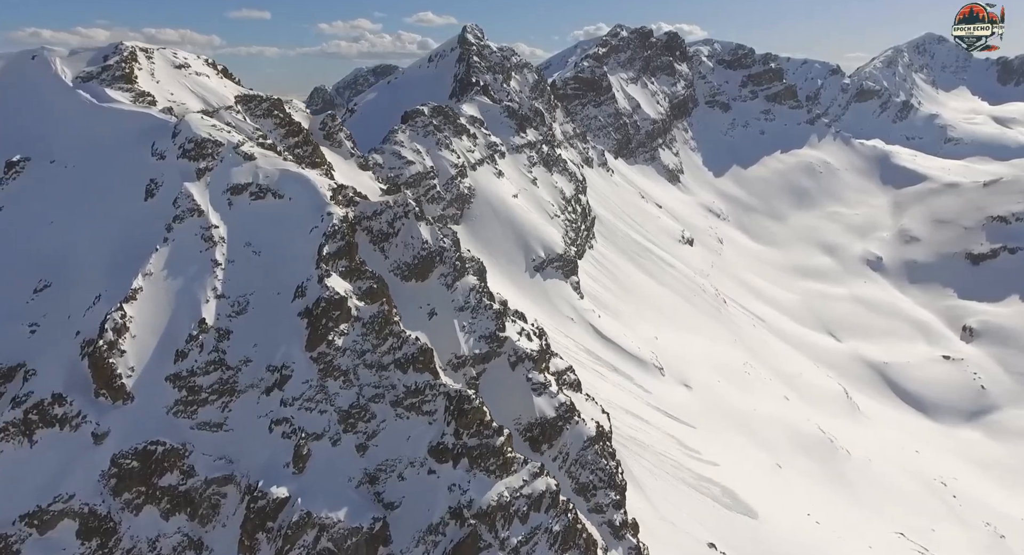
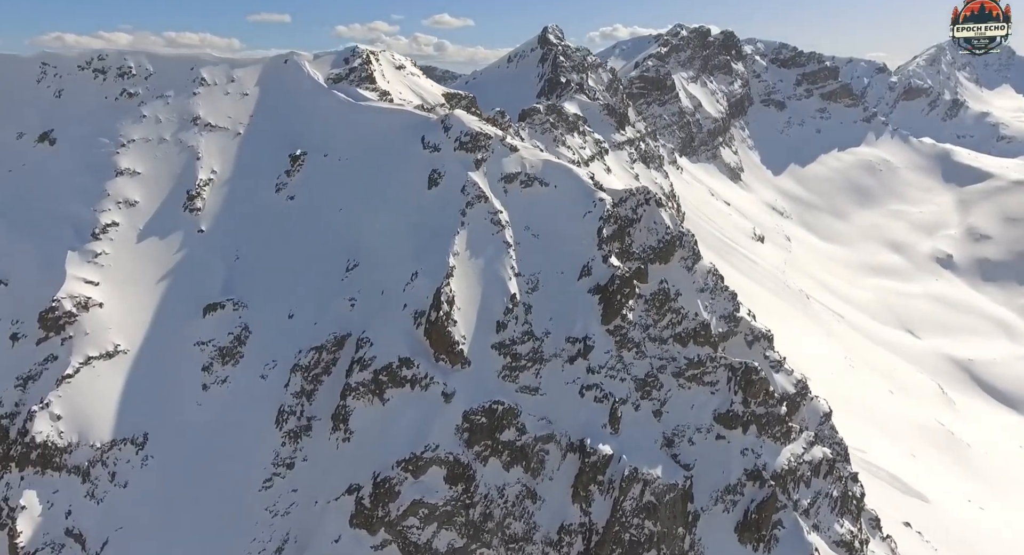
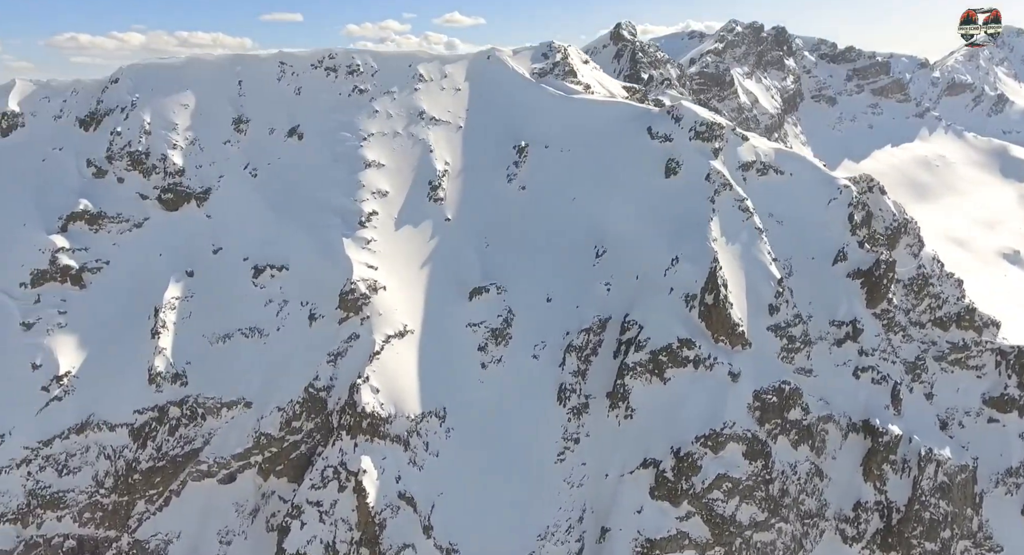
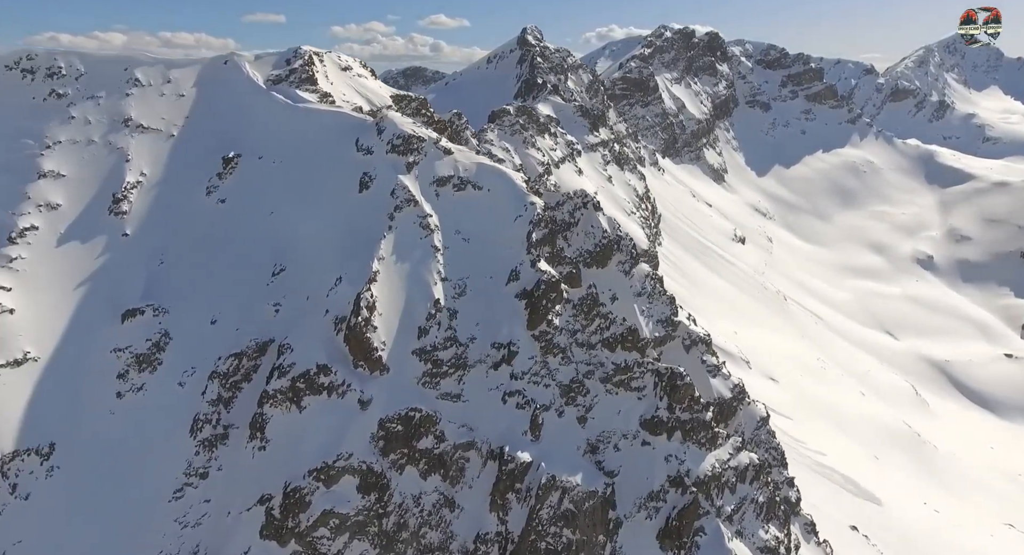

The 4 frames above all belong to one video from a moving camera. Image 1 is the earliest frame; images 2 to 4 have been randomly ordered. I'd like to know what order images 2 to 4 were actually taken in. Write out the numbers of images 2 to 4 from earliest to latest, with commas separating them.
4, 2, 3
